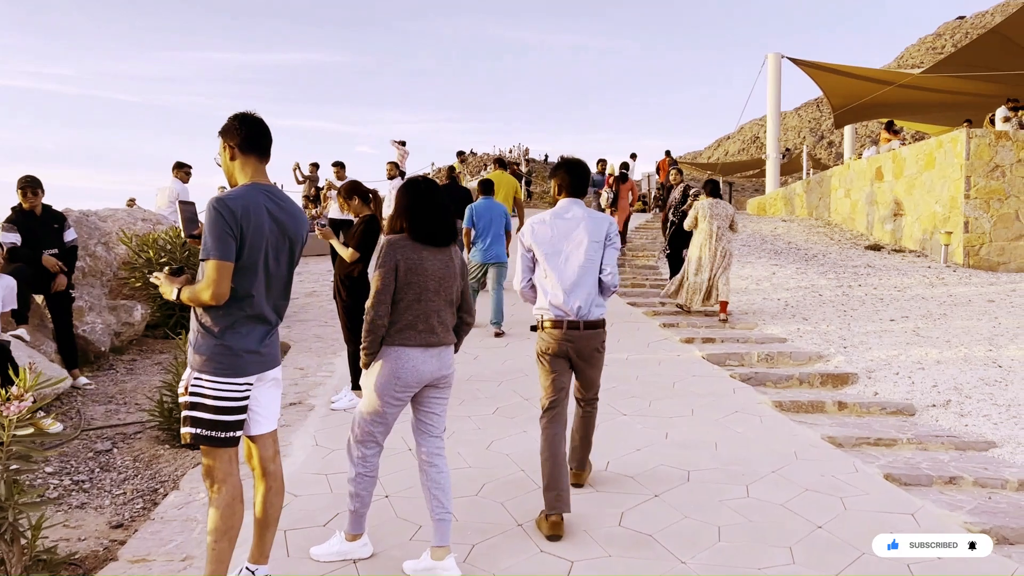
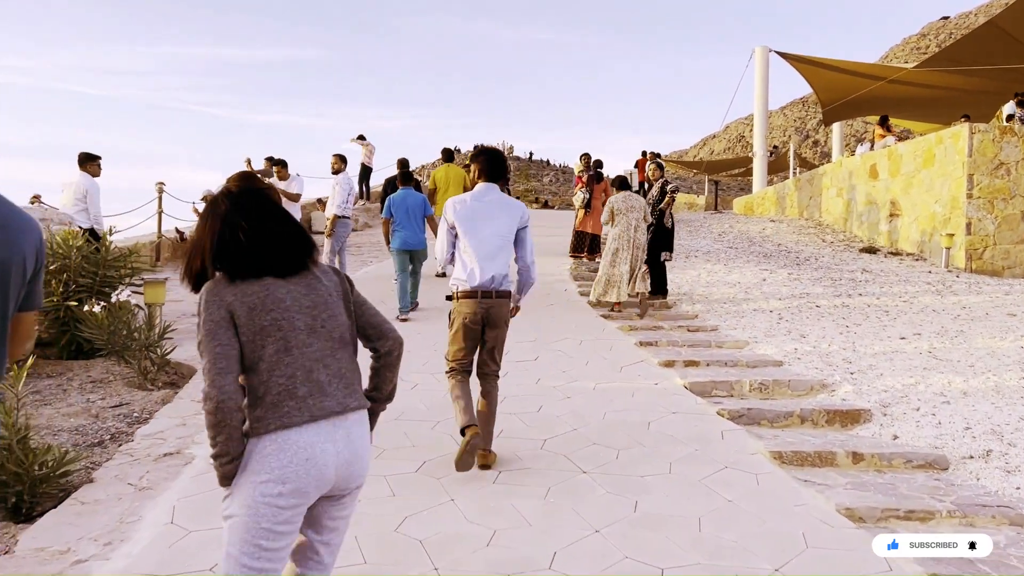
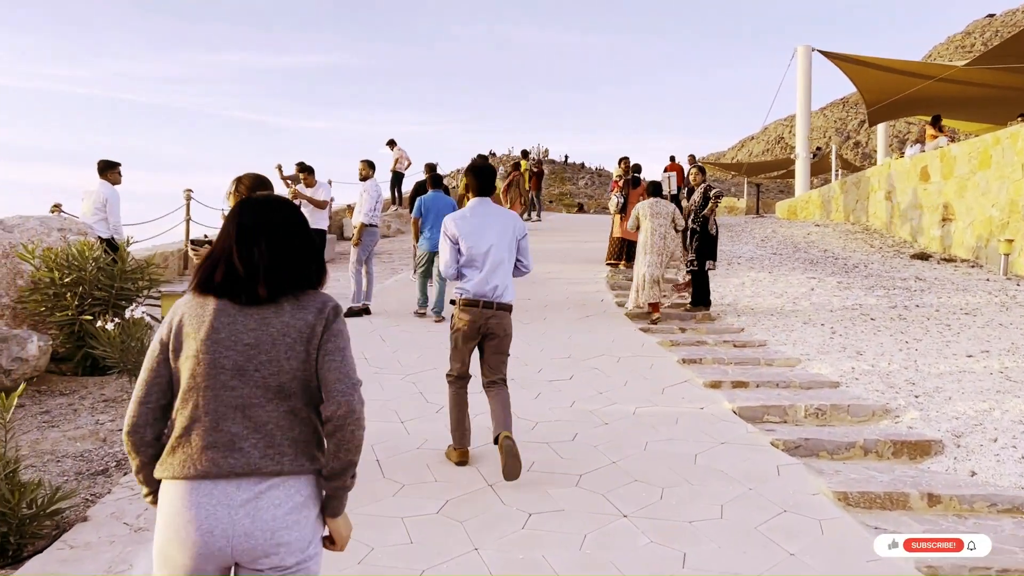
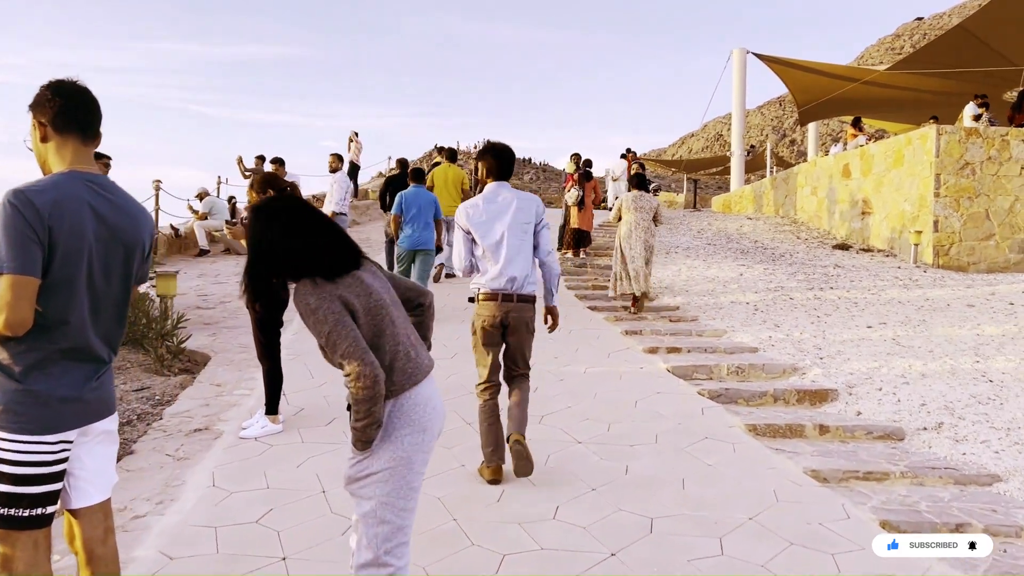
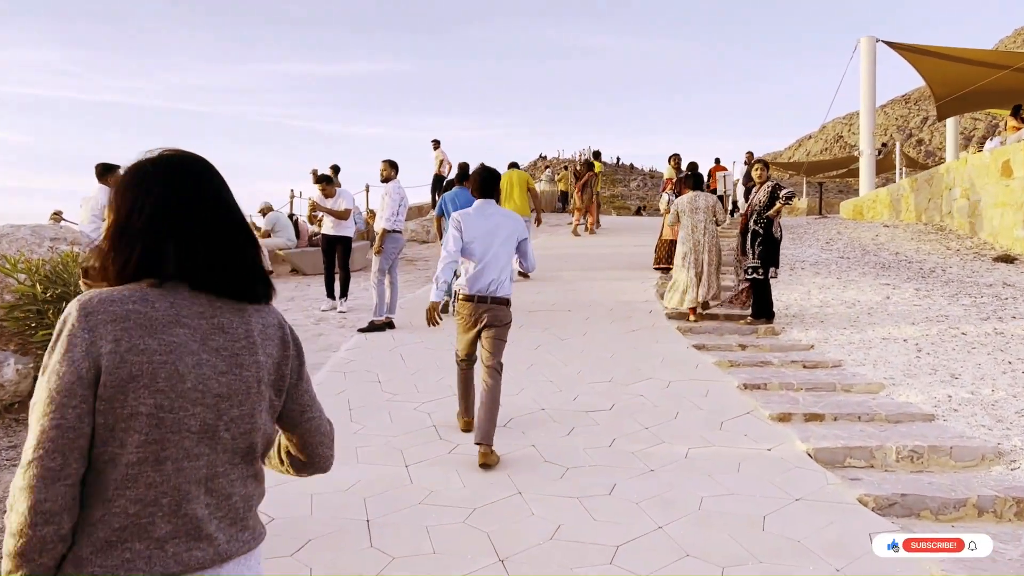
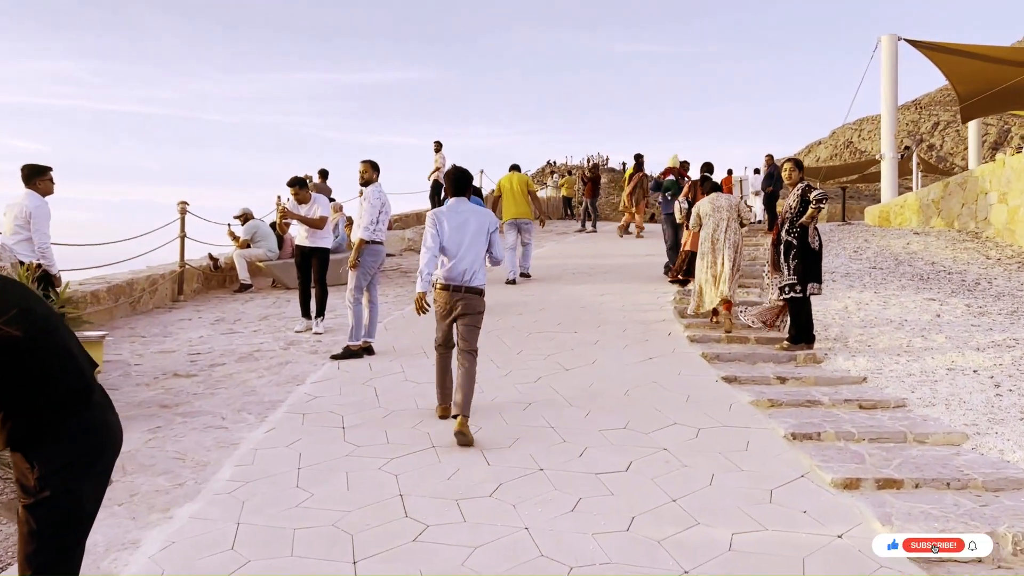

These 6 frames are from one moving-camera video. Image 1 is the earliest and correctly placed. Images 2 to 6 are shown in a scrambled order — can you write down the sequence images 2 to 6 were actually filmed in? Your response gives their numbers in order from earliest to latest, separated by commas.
4, 2, 3, 5, 6
